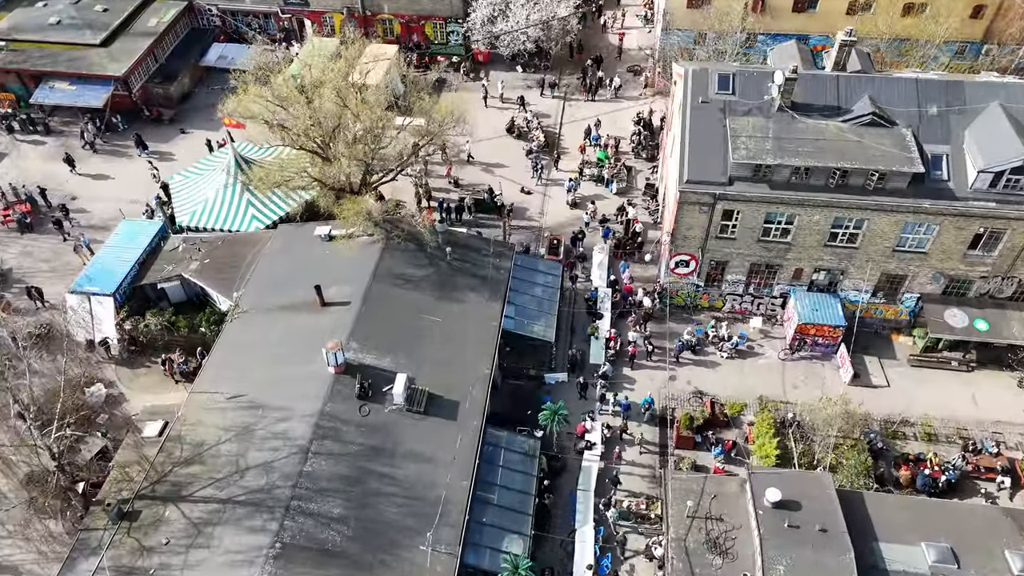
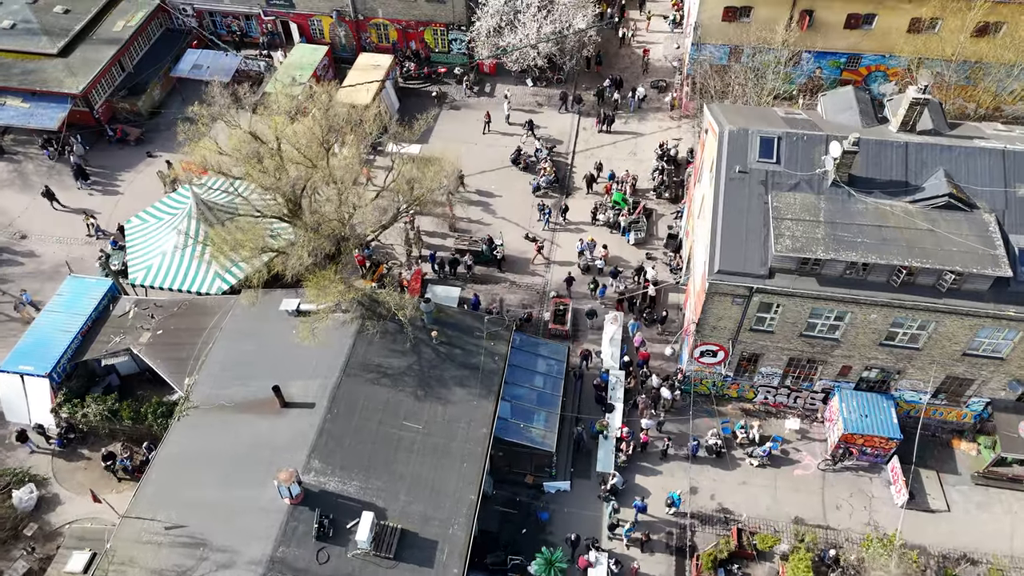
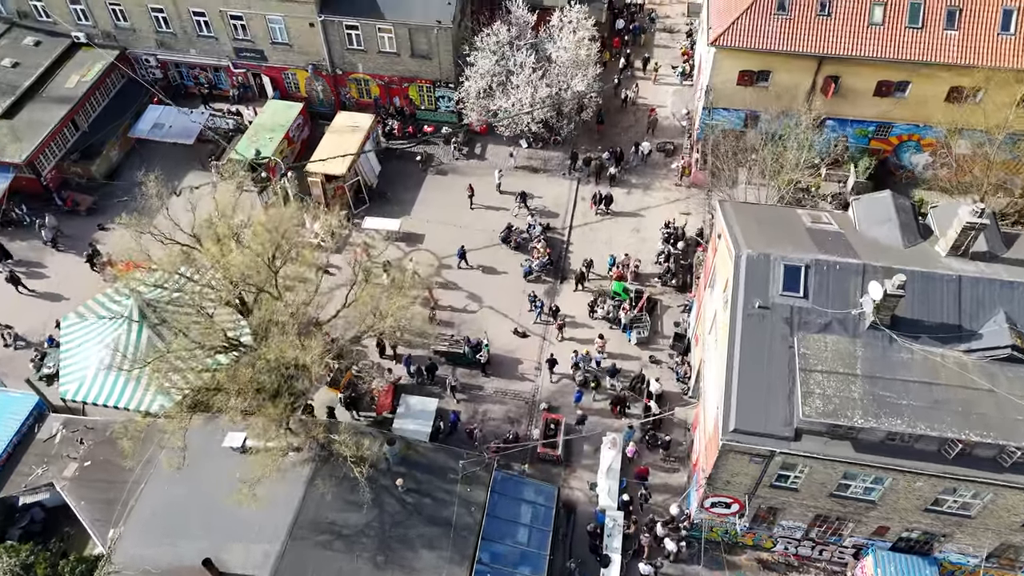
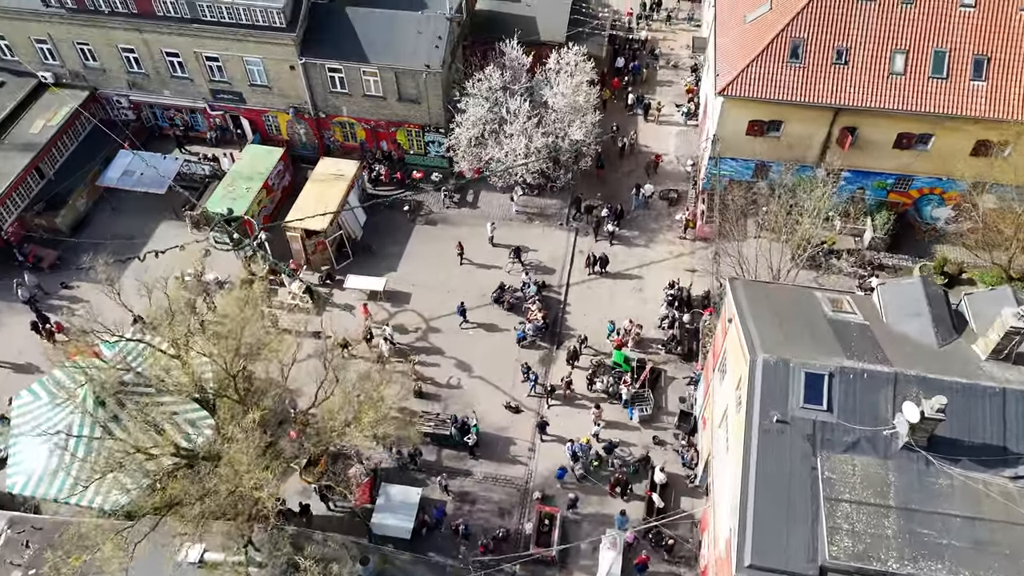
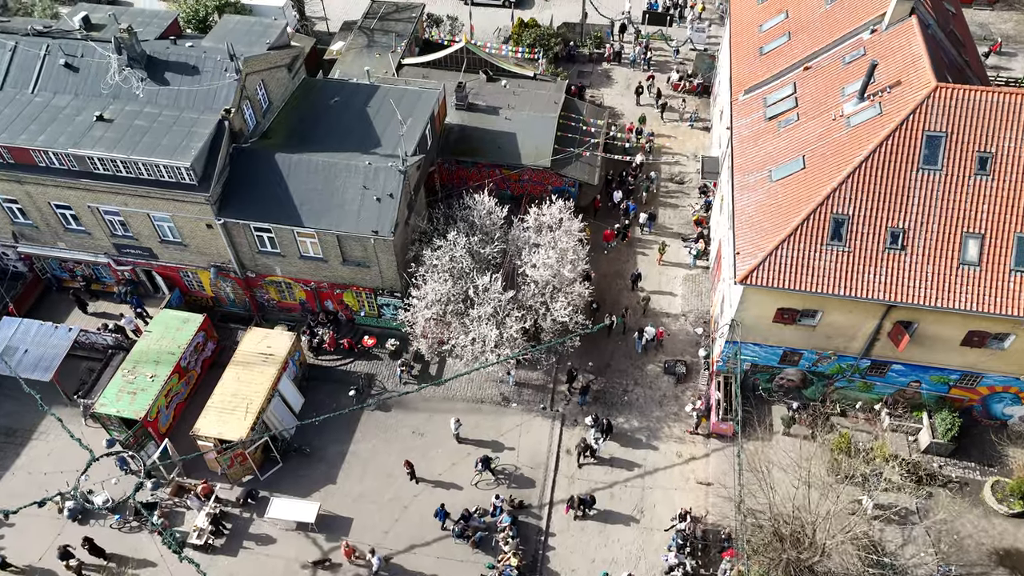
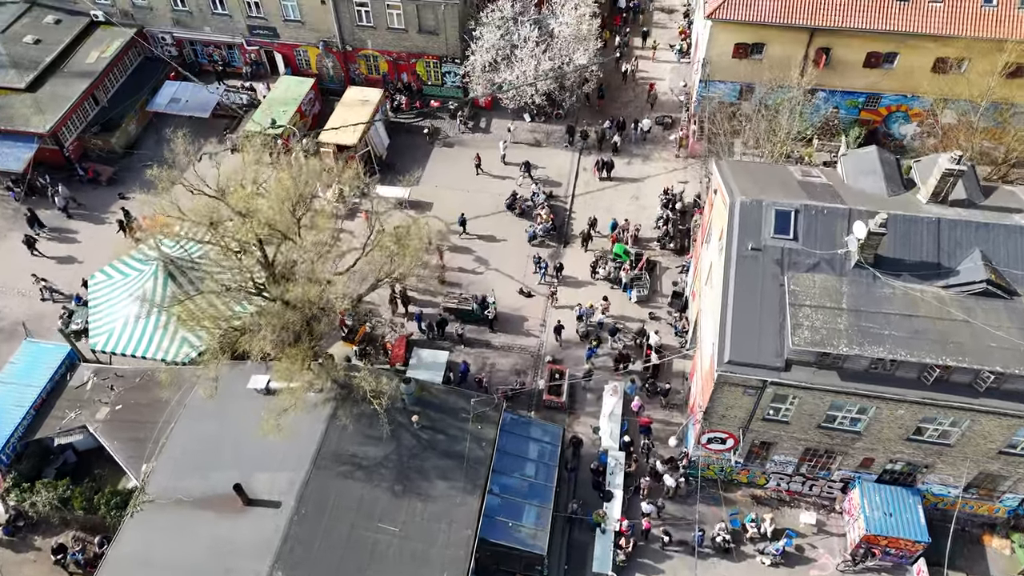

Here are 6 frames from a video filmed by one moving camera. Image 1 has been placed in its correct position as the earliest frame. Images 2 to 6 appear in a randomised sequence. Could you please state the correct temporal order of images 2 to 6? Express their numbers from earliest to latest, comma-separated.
2, 6, 3, 4, 5
